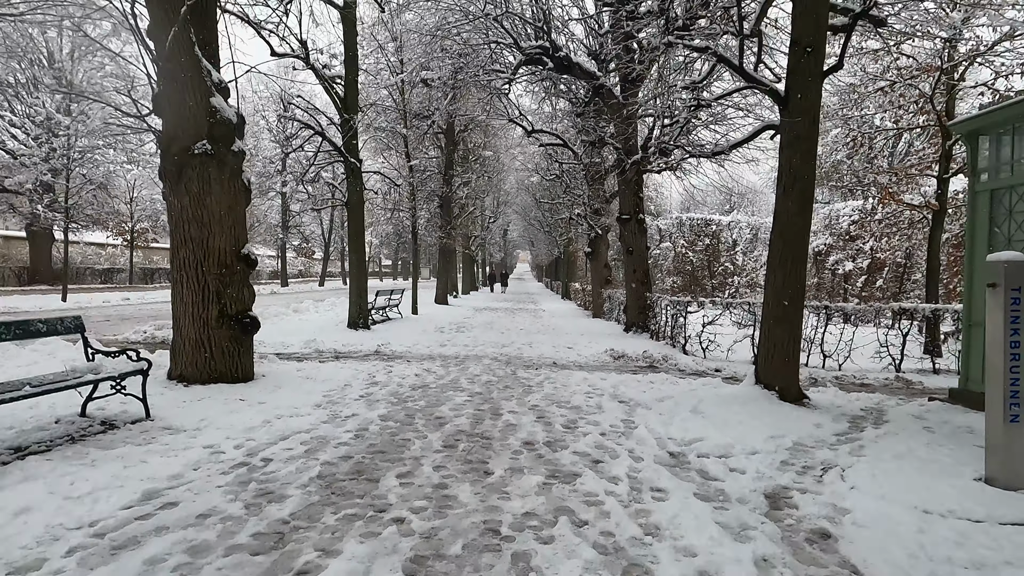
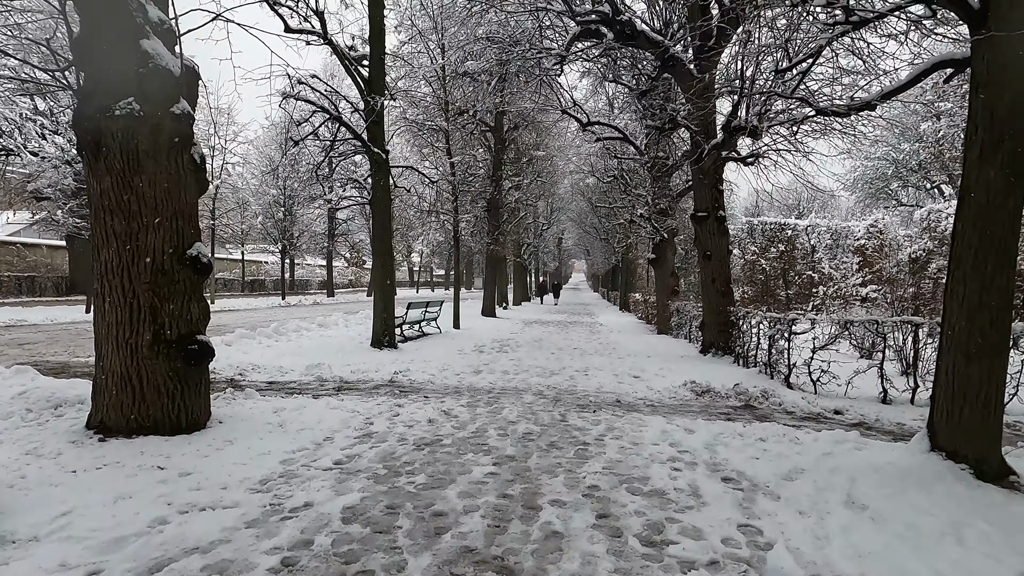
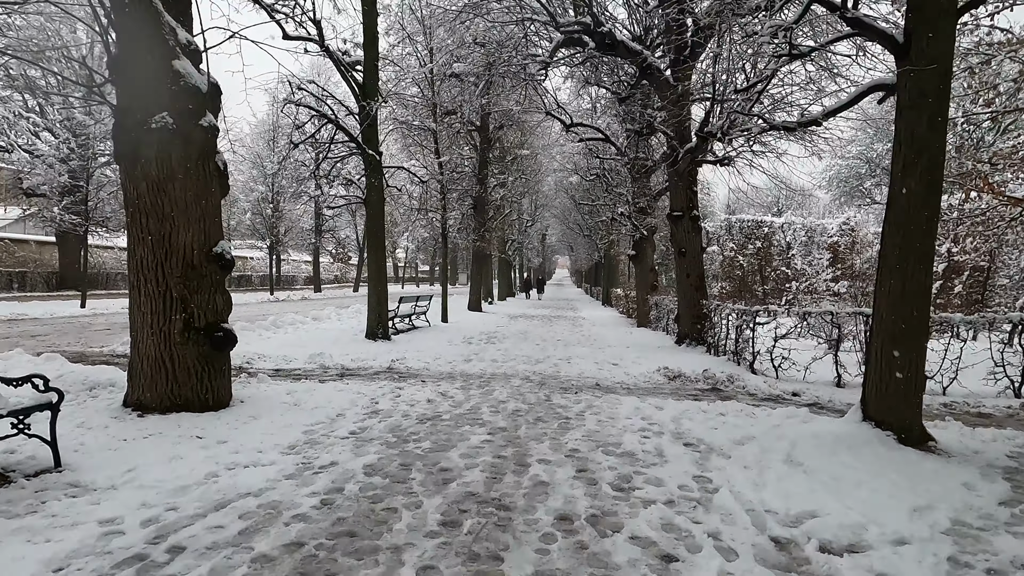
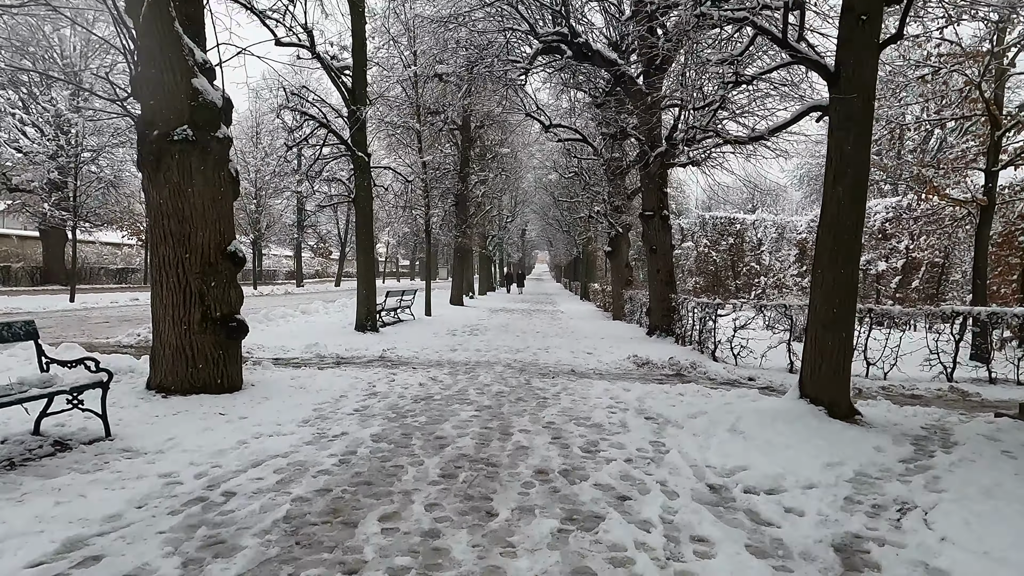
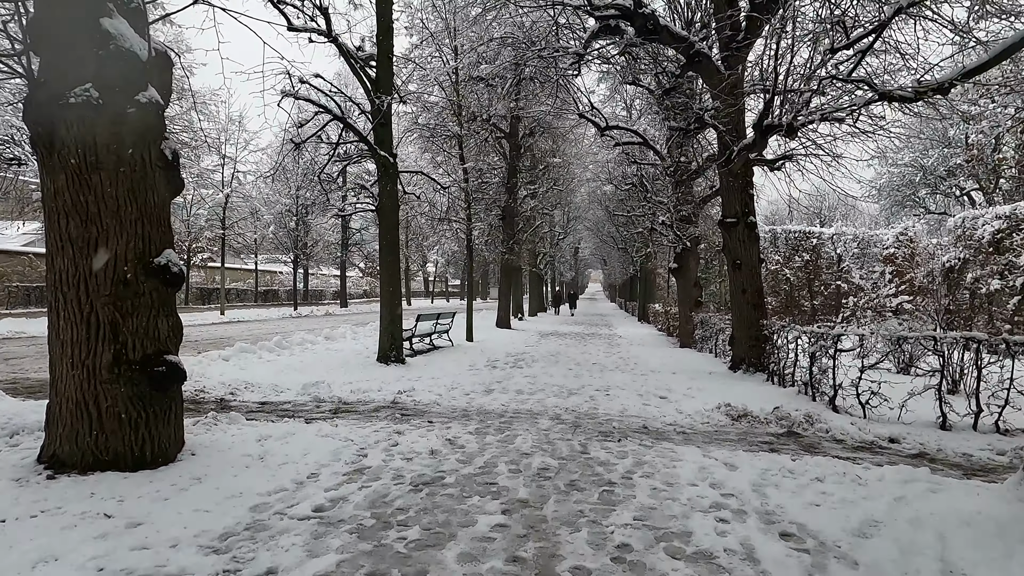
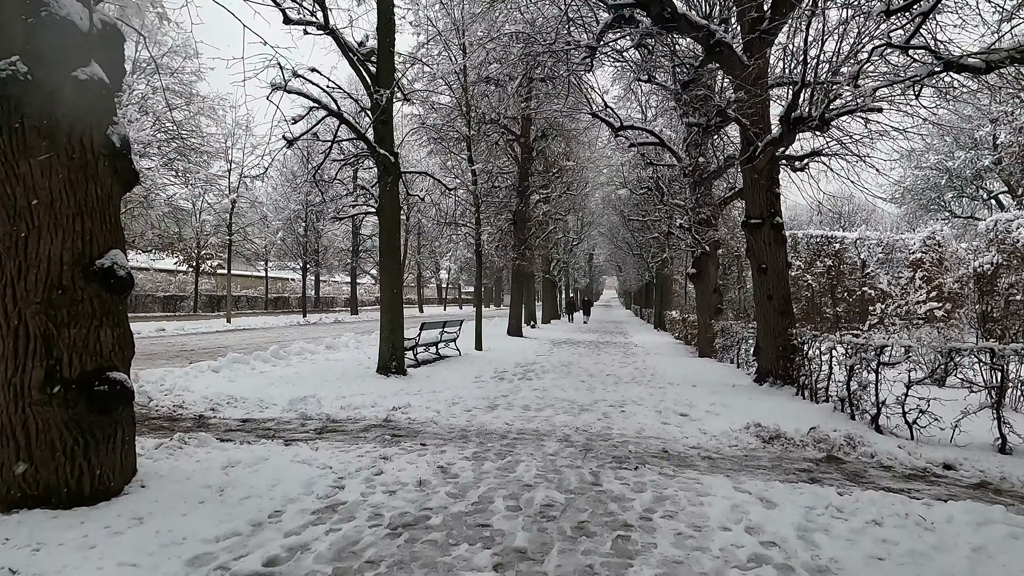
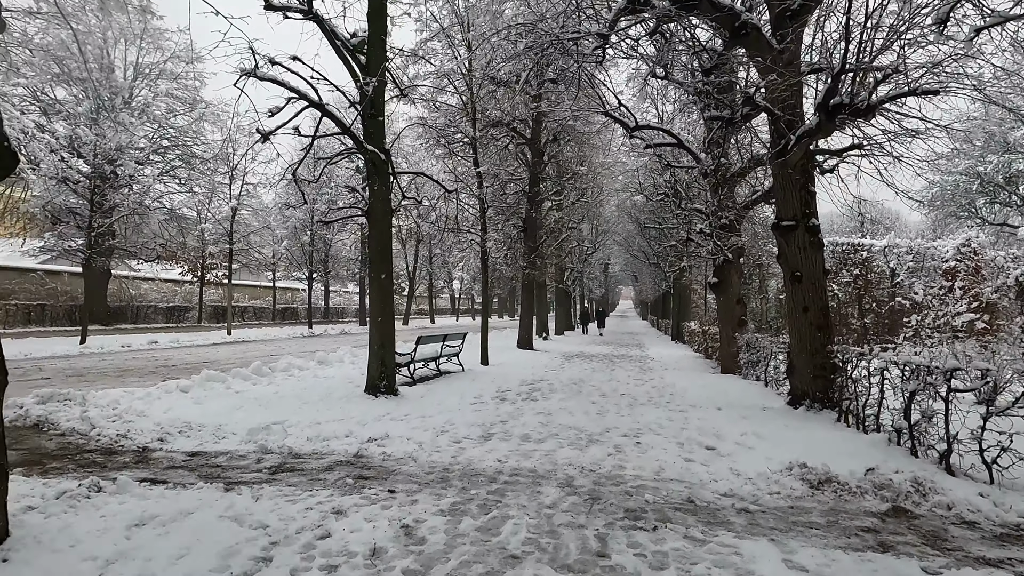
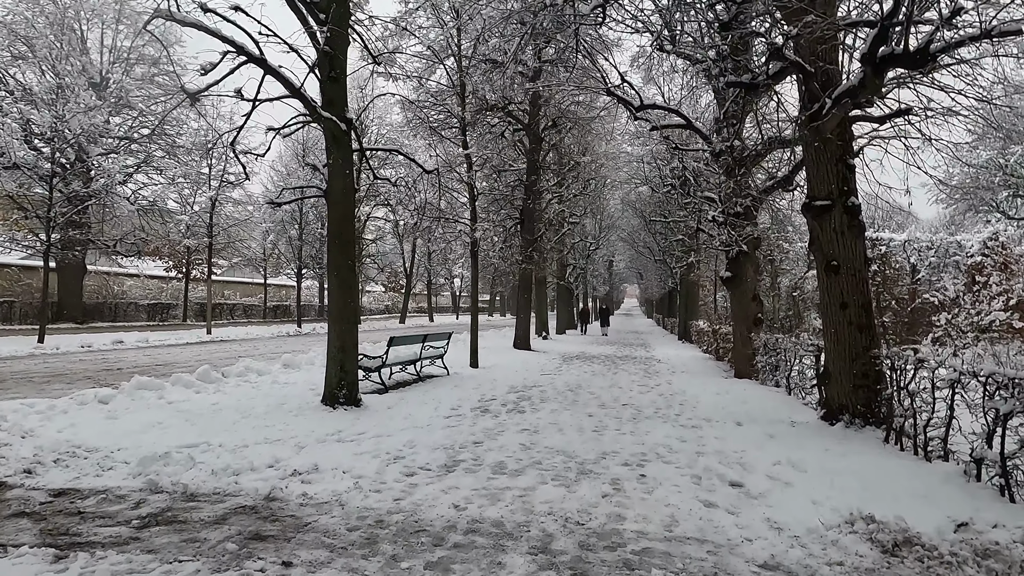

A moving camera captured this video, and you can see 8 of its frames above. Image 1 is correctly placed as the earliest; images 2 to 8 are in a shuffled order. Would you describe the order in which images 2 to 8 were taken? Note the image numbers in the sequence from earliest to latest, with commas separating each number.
4, 3, 2, 5, 6, 7, 8
